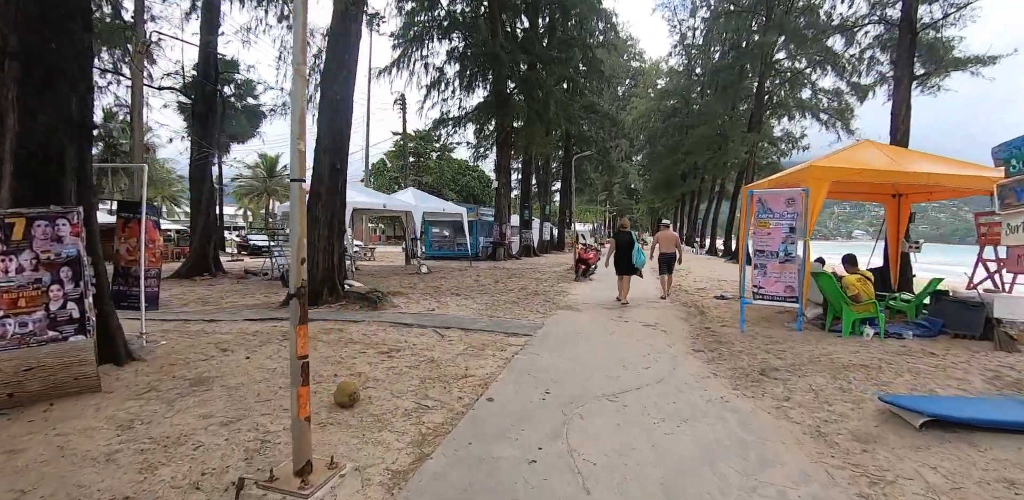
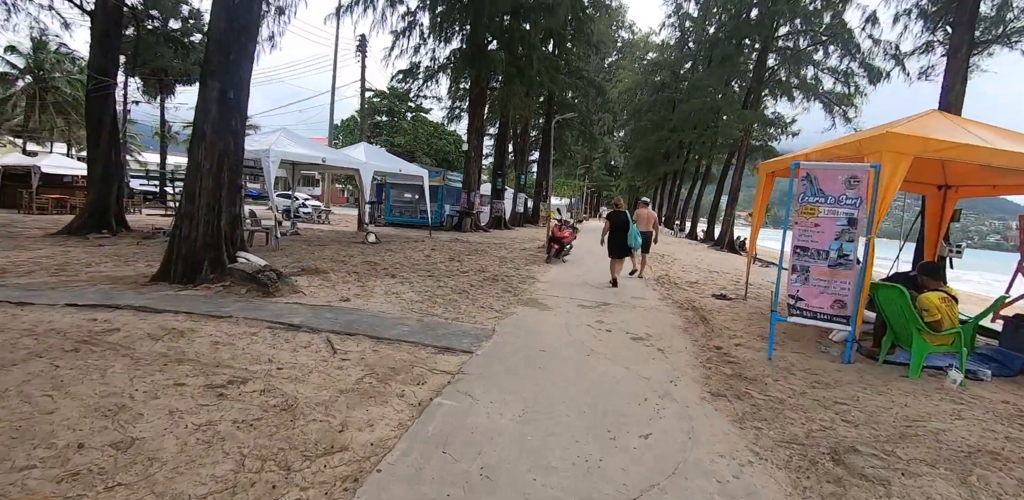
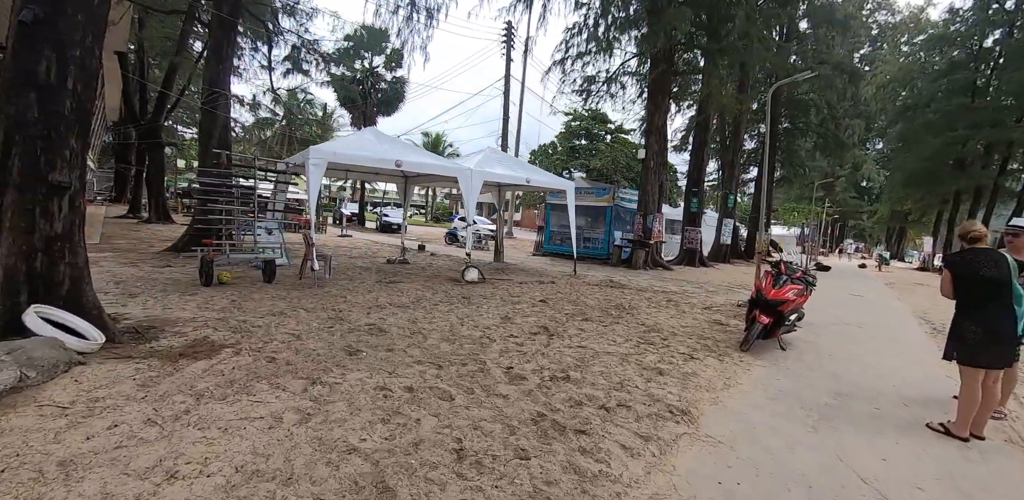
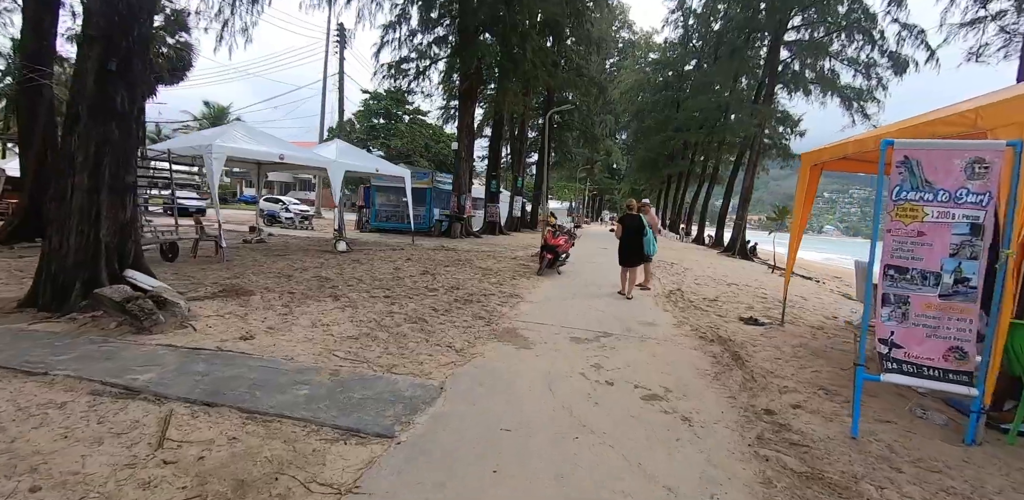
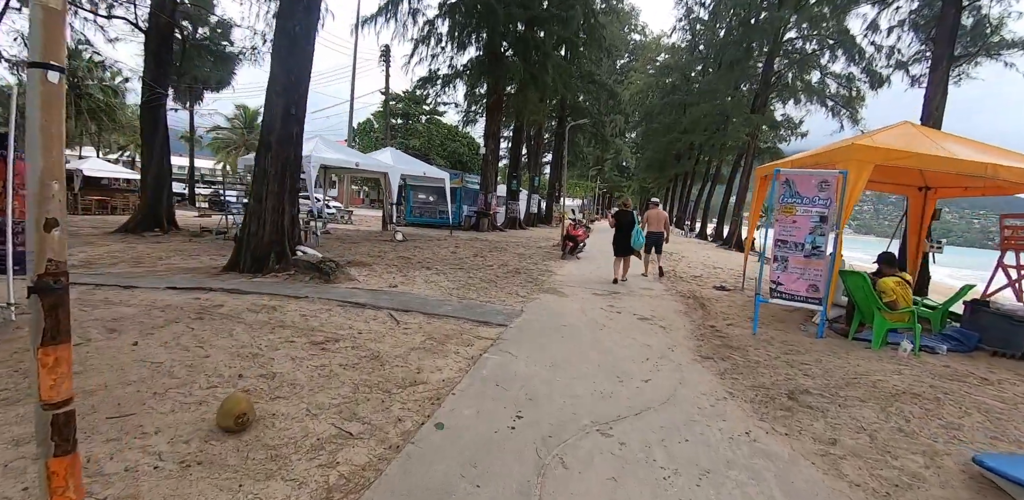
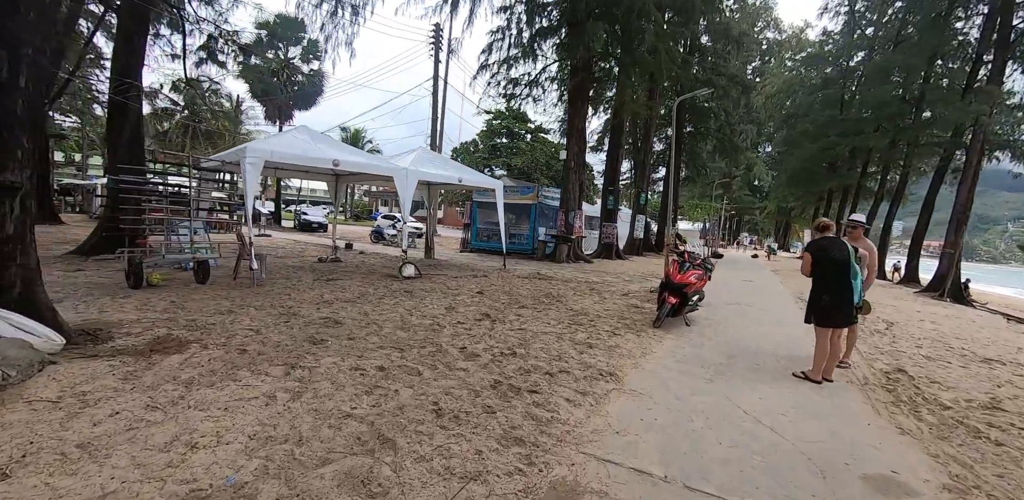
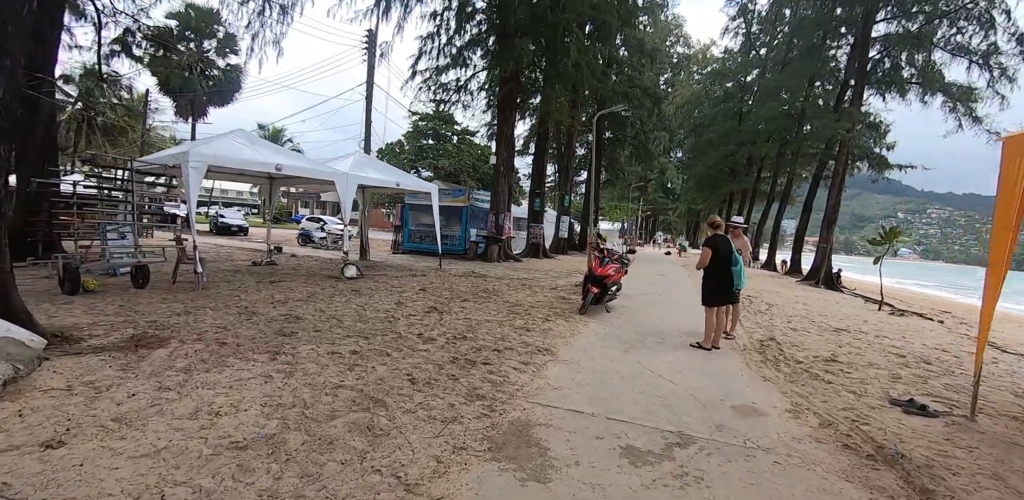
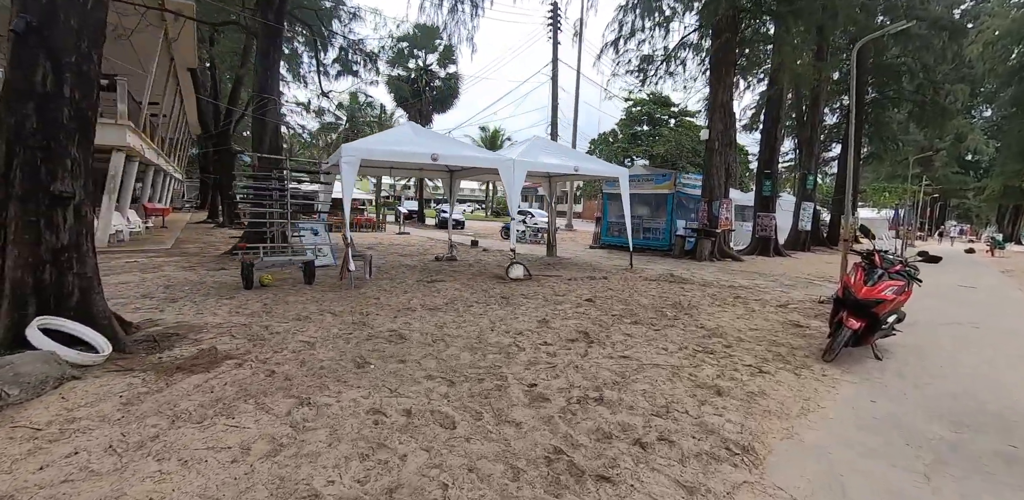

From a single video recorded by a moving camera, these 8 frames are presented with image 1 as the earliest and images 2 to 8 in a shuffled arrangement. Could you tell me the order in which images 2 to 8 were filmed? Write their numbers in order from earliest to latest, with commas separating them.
5, 2, 4, 7, 6, 3, 8
